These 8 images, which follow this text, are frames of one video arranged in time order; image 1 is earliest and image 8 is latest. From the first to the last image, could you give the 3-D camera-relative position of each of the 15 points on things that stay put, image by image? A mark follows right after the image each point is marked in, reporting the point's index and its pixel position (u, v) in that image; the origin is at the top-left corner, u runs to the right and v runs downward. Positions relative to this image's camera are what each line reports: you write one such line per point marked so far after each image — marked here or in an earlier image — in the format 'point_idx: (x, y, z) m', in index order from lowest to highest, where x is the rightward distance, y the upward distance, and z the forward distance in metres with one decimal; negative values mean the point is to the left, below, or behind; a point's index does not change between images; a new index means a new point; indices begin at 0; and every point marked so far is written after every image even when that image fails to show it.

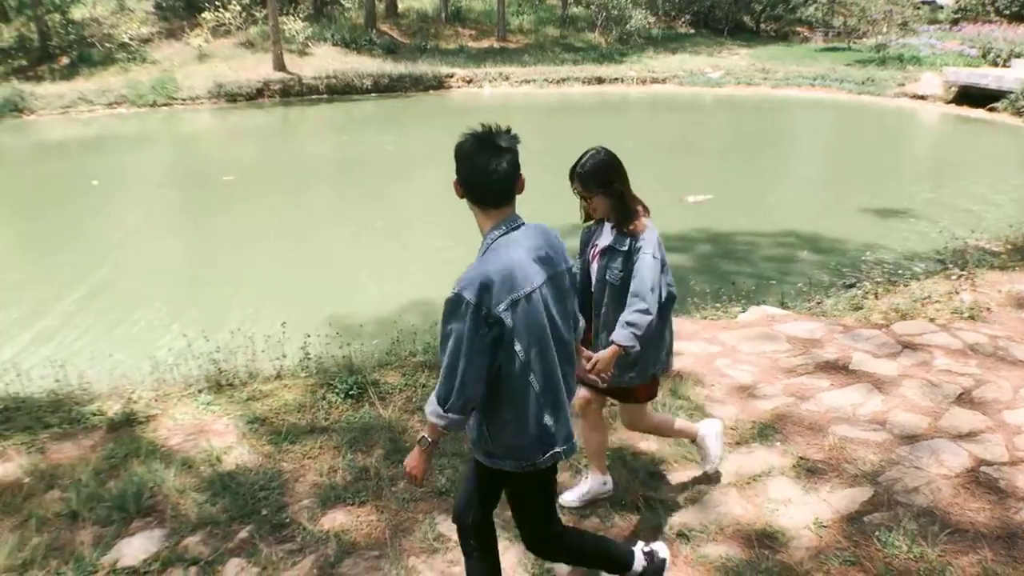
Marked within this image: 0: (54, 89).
0: (-5.7, +2.5, +14.7) m
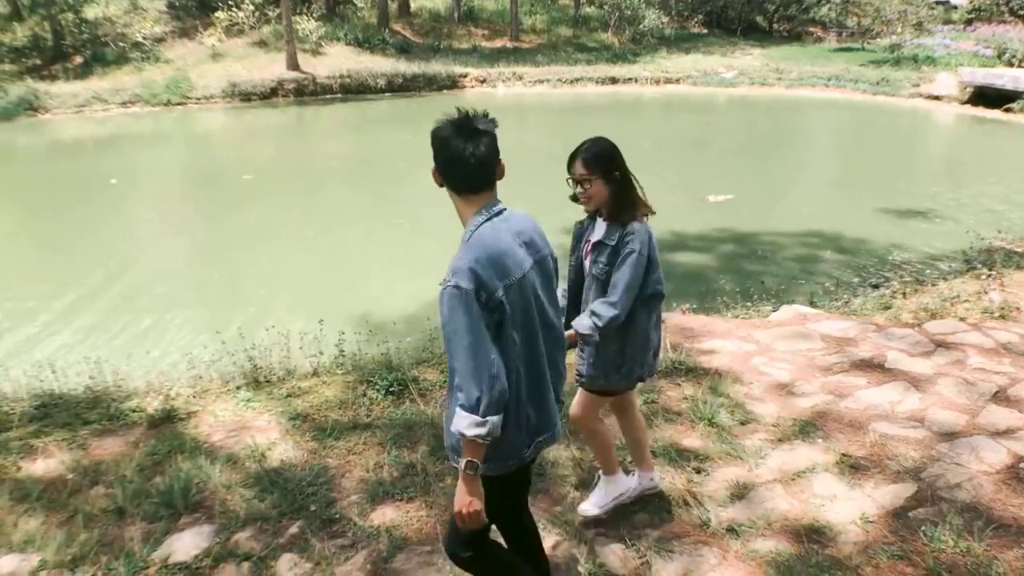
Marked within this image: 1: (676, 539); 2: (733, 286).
0: (-5.6, +2.6, +14.8) m
1: (+0.4, -0.6, +2.7) m
2: (+1.0, 0.0, +5.4) m
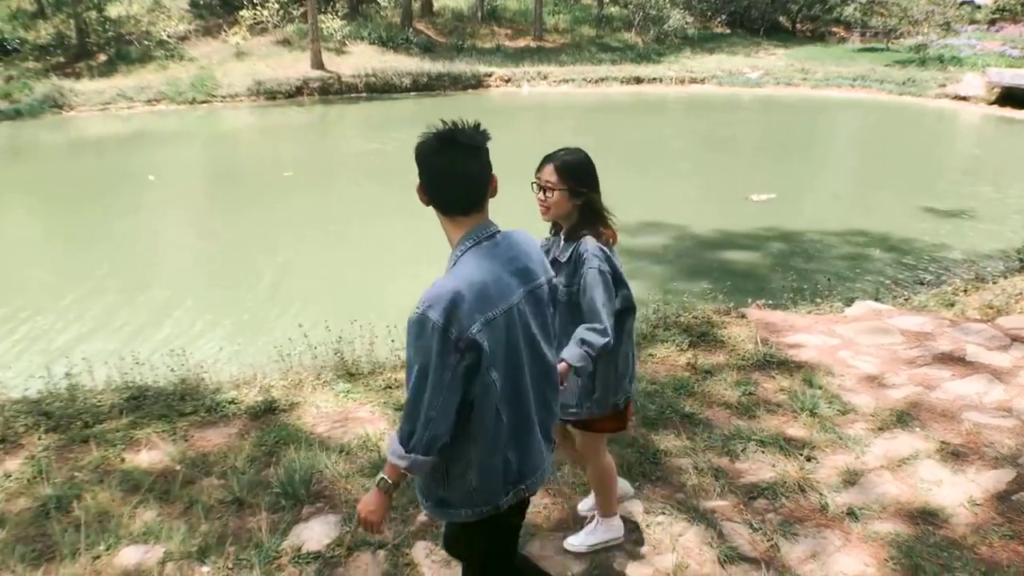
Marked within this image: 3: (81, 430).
0: (-5.3, +2.6, +14.9) m
1: (+0.7, -0.6, +2.8) m
2: (+1.3, 0.0, +5.5) m
3: (-1.5, -0.5, +4.0) m
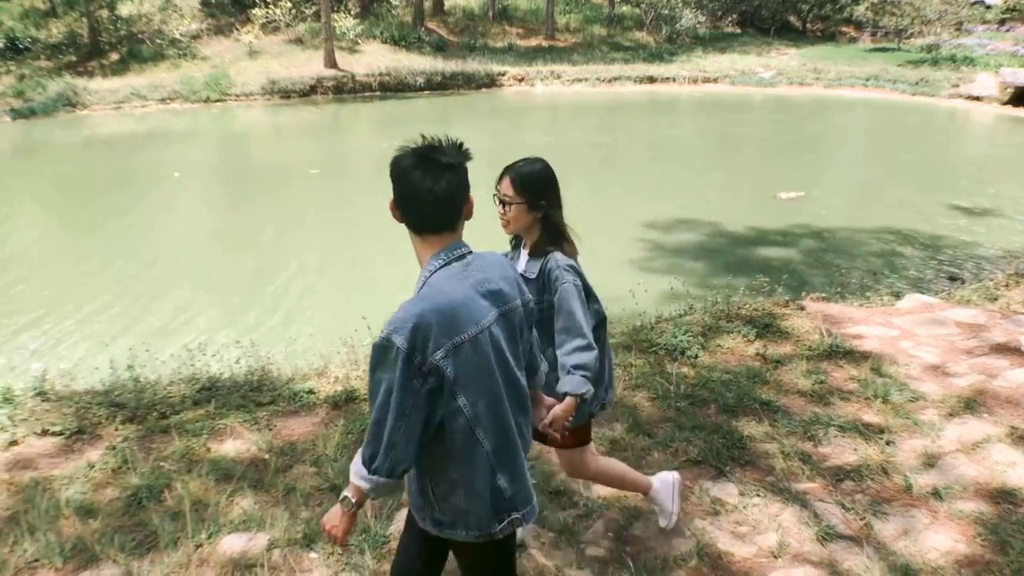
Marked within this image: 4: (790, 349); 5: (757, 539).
0: (-5.2, +2.6, +15.0) m
1: (+1.0, -0.6, +3.0) m
2: (+1.6, +0.1, +5.7) m
3: (-1.2, -0.5, +4.1) m
4: (+0.9, -0.2, +3.9) m
5: (+0.6, -0.6, +2.8) m
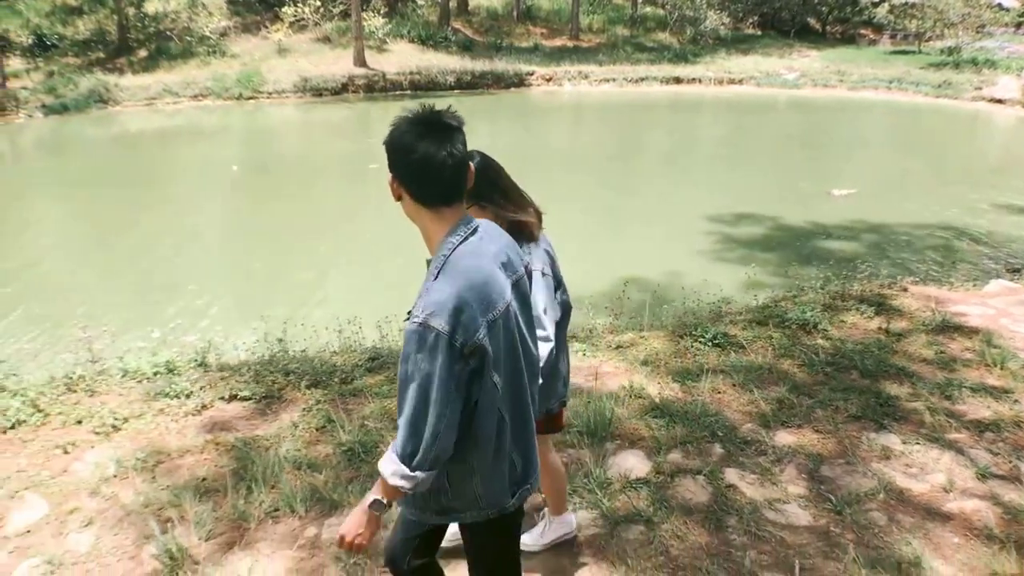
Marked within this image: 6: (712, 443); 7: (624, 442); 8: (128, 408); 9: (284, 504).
0: (-5.0, +2.7, +15.3) m
1: (+1.6, -0.5, +3.5) m
2: (+2.1, +0.1, +6.2) m
3: (-0.7, -0.4, +4.5) m
4: (+1.5, -0.1, +4.4) m
5: (+1.2, -0.5, +3.3) m
6: (+0.6, -0.5, +3.5) m
7: (+0.3, -0.5, +3.5) m
8: (-1.5, -0.4, +4.5) m
9: (-0.7, -0.7, +3.6) m
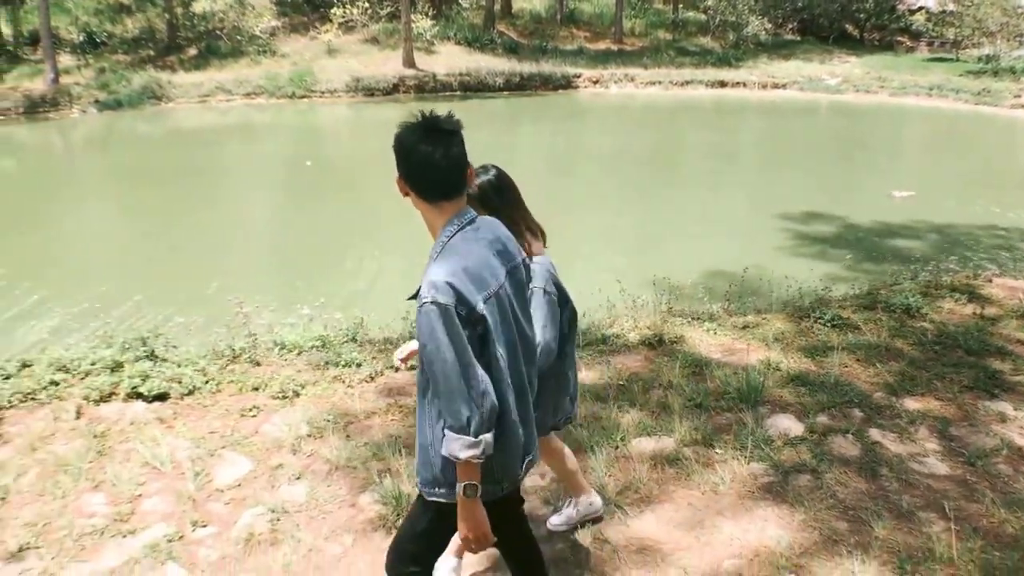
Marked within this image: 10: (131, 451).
0: (-4.4, +2.9, +15.8) m
1: (+2.1, -0.4, +4.1) m
2: (+2.7, +0.2, +6.8) m
3: (-0.1, -0.3, +5.1) m
4: (+2.1, -0.1, +5.0) m
5: (+1.8, -0.5, +3.9) m
6: (+1.2, -0.4, +4.0) m
7: (+0.9, -0.4, +4.0) m
8: (-0.9, -0.4, +5.0) m
9: (-0.1, -0.6, +4.1) m
10: (-1.4, -0.6, +4.3) m
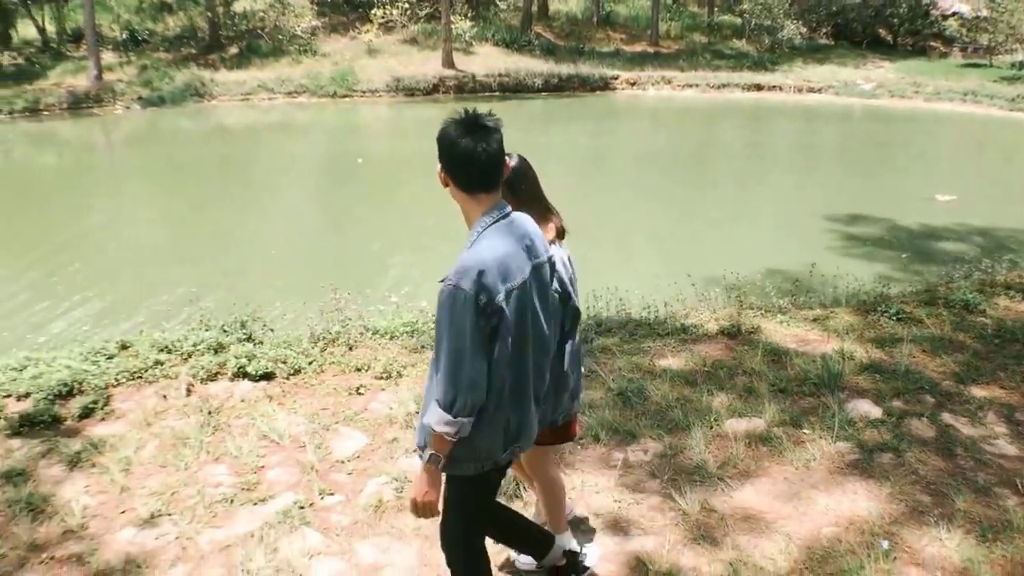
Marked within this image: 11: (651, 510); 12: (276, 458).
0: (-3.9, +3.0, +16.1) m
1: (+2.5, -0.4, +4.4) m
2: (+3.1, +0.2, +7.1) m
3: (+0.3, -0.3, +5.4) m
4: (+2.5, -0.1, +5.3) m
5: (+2.1, -0.5, +4.2) m
6: (+1.6, -0.4, +4.4) m
7: (+1.3, -0.4, +4.4) m
8: (-0.5, -0.3, +5.3) m
9: (+0.2, -0.6, +4.5) m
10: (-1.1, -0.5, +4.6) m
11: (+0.4, -0.7, +3.6) m
12: (-0.9, -0.6, +4.3) m
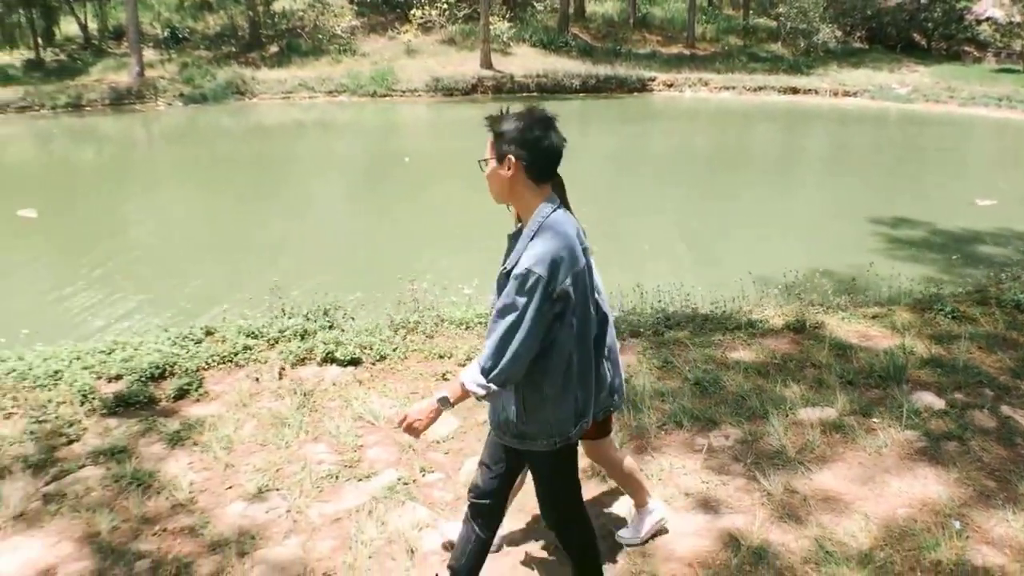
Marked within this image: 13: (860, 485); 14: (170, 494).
0: (-3.4, +3.0, +16.4) m
1: (+2.8, -0.4, +4.6) m
2: (+3.4, +0.2, +7.3) m
3: (+0.6, -0.3, +5.7) m
4: (+2.8, -0.1, +5.5) m
5: (+2.5, -0.5, +4.4) m
6: (+1.9, -0.4, +4.6) m
7: (+1.6, -0.4, +4.6) m
8: (-0.2, -0.3, +5.6) m
9: (+0.6, -0.6, +4.7) m
10: (-0.7, -0.5, +4.9) m
11: (+0.7, -0.7, +3.8) m
12: (-0.6, -0.6, +4.6) m
13: (+1.2, -0.7, +3.9) m
14: (-1.2, -0.7, +4.1) m
